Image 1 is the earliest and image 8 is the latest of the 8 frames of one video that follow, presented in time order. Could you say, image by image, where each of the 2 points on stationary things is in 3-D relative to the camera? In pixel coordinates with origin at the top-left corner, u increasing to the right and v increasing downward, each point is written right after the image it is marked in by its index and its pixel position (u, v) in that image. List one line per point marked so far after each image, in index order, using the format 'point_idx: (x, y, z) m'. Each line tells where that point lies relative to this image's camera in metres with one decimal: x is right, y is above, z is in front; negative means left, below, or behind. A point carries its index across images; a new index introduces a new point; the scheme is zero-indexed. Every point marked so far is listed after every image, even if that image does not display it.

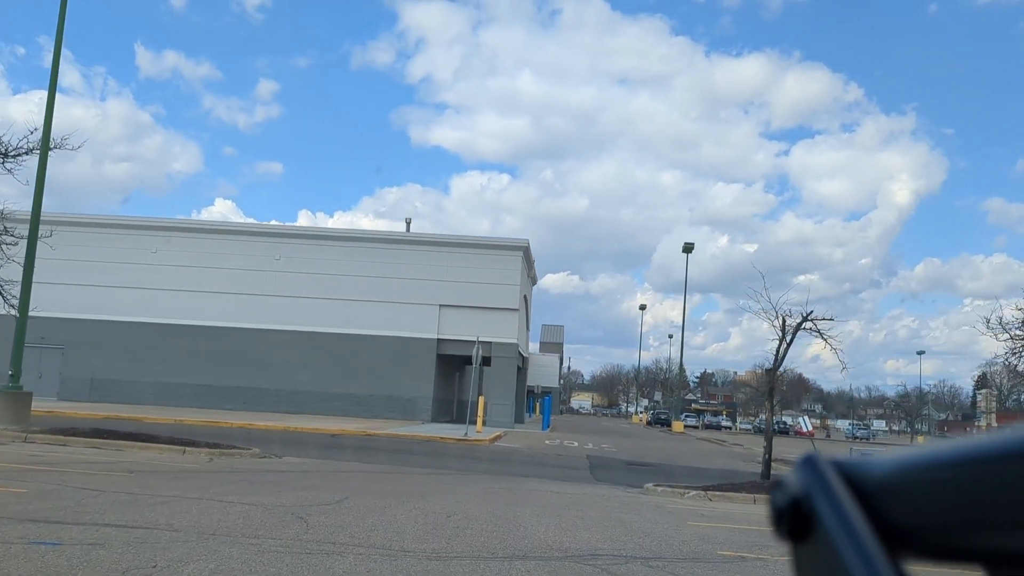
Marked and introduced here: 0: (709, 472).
0: (+4.1, -3.9, +17.1) m
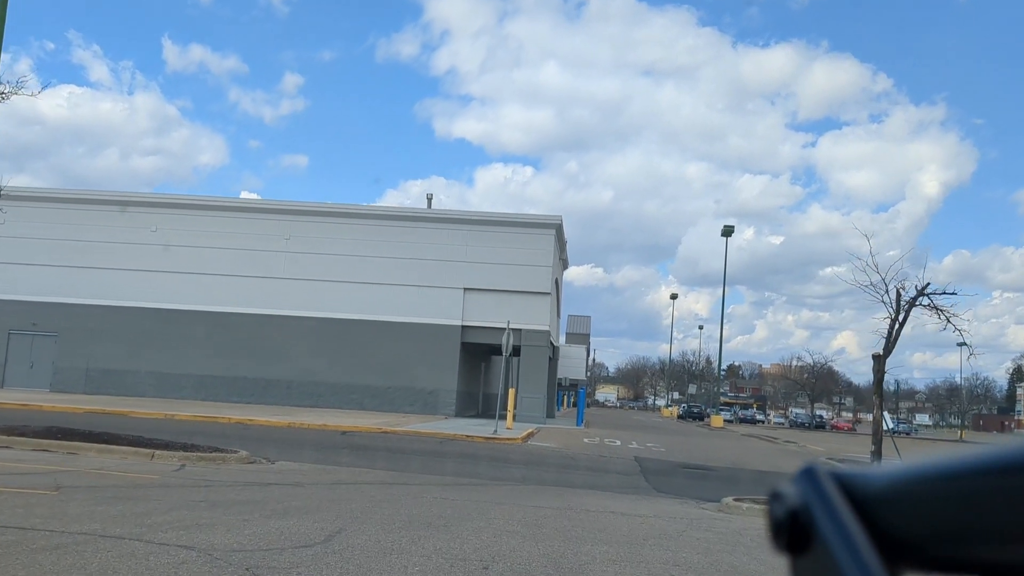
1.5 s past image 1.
0: (+4.6, -3.6, +15.8) m
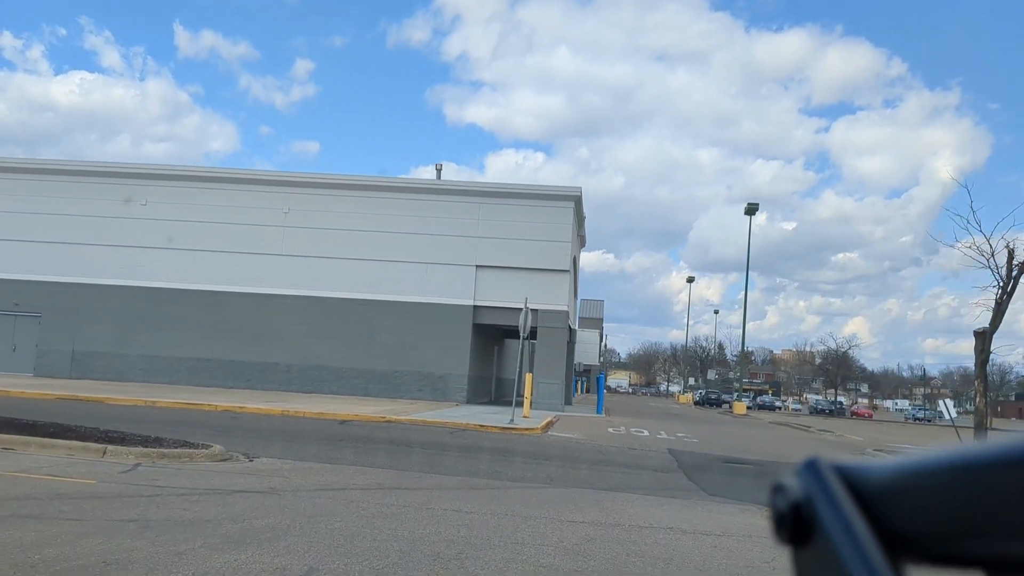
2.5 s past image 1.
0: (+4.9, -3.3, +15.0) m
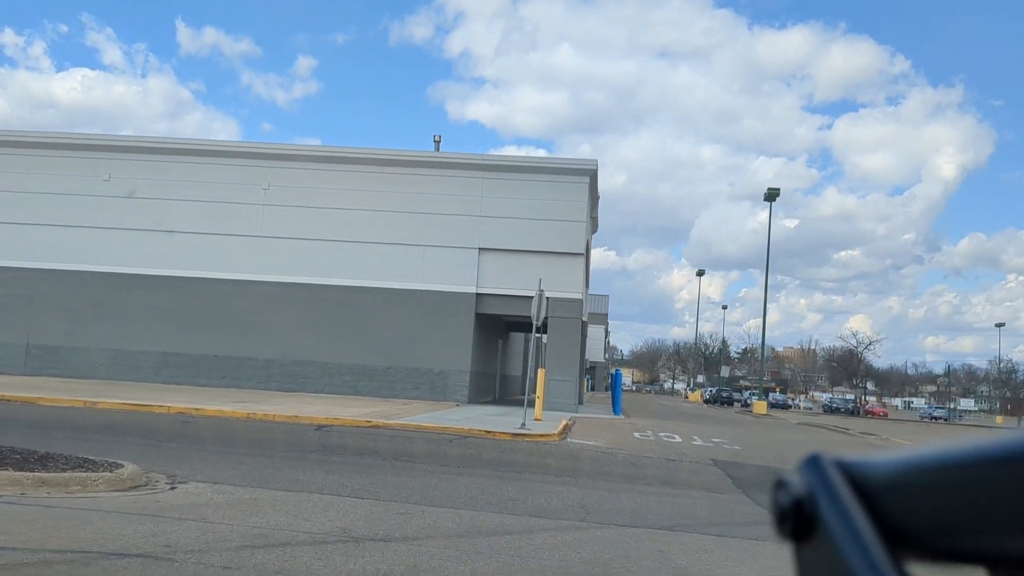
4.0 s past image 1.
0: (+5.0, -3.1, +13.9) m
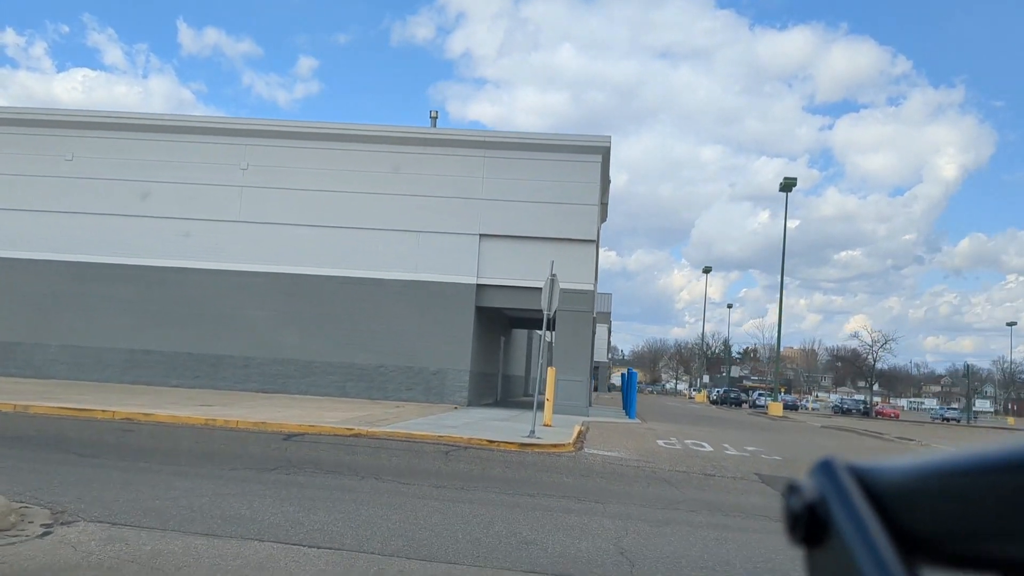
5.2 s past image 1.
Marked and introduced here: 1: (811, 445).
0: (+5.1, -3.0, +13.0) m
1: (+6.6, -3.6, +18.2) m
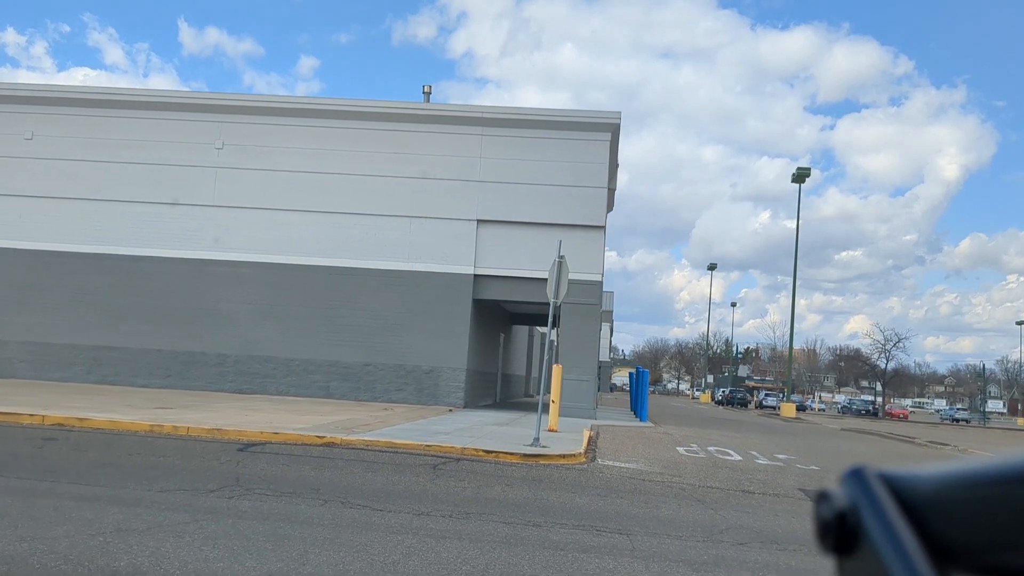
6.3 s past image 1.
0: (+5.1, -2.9, +12.3) m
1: (+6.6, -3.5, +17.4) m
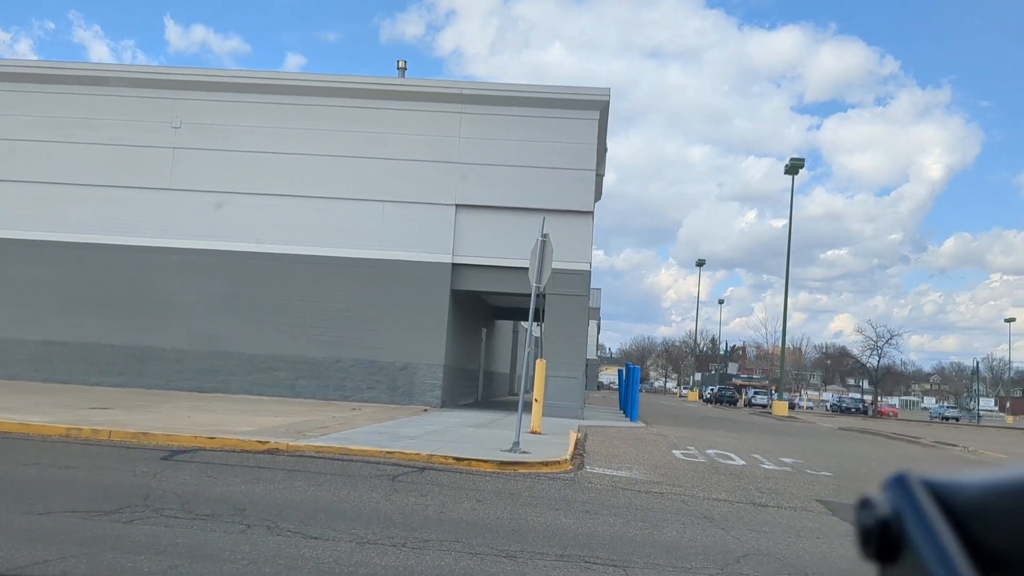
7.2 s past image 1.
0: (+4.9, -2.8, +11.8) m
1: (+6.3, -3.4, +17.0) m
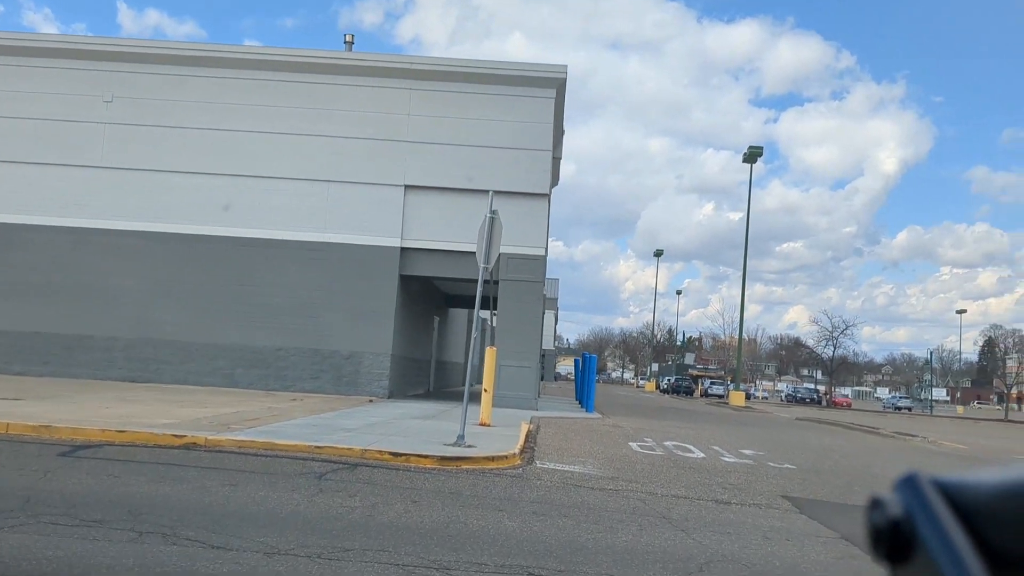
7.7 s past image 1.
0: (+4.2, -2.7, +11.8) m
1: (+5.4, -3.2, +17.0) m
